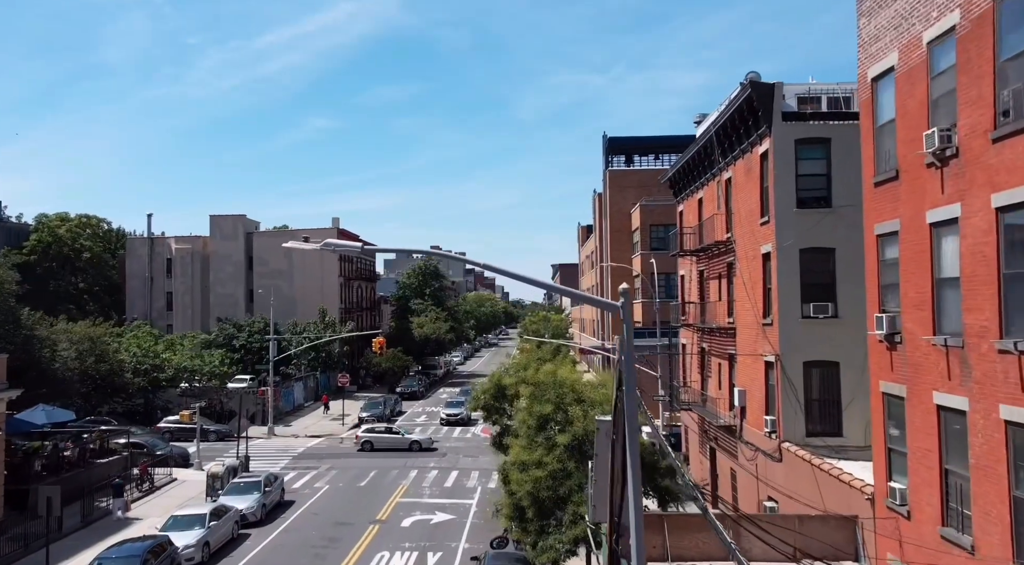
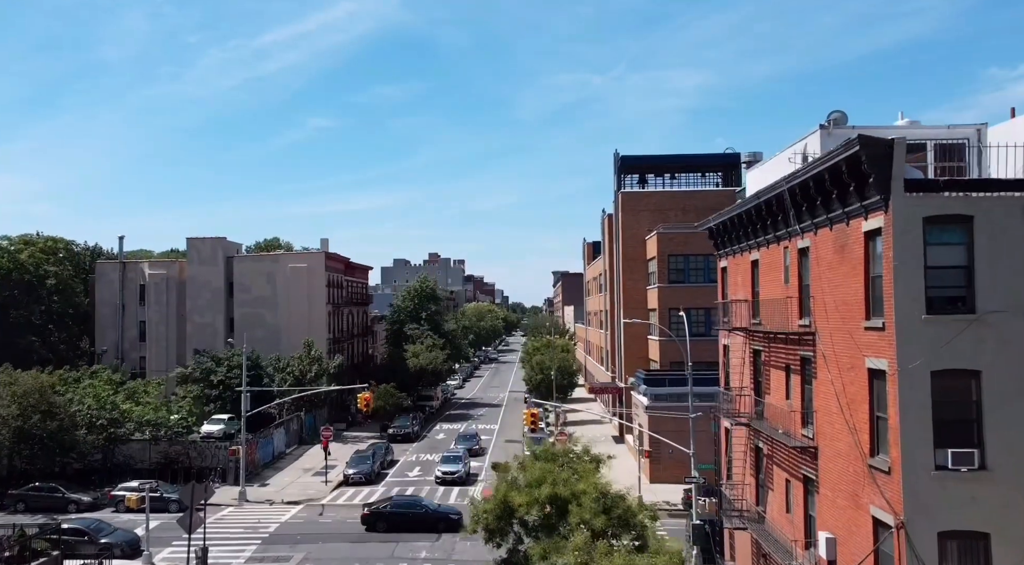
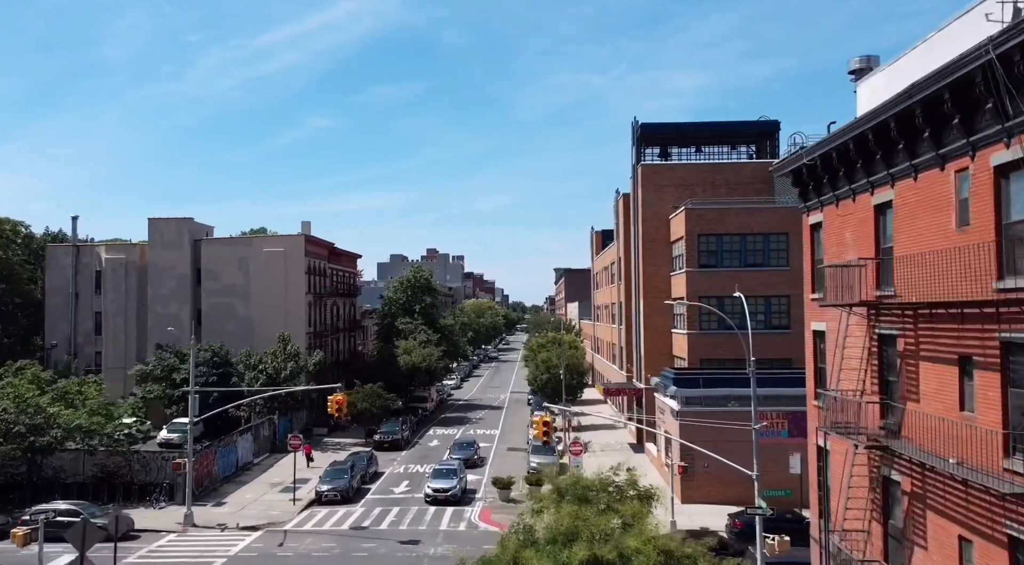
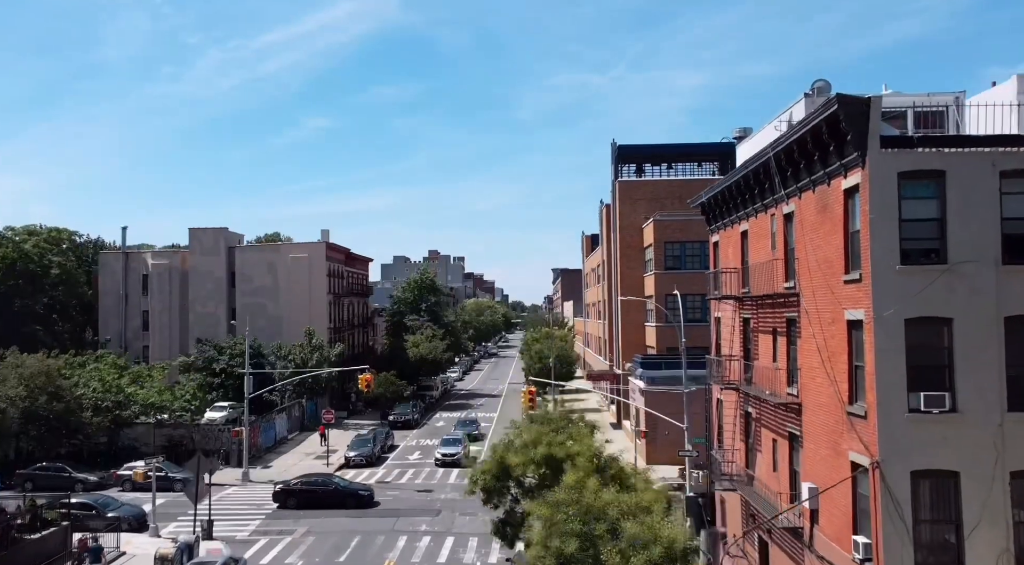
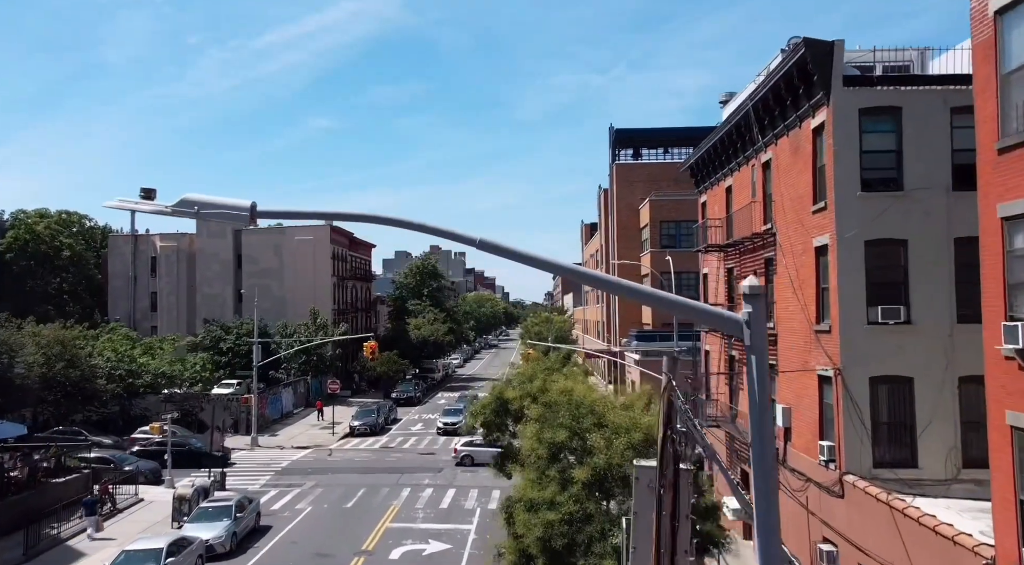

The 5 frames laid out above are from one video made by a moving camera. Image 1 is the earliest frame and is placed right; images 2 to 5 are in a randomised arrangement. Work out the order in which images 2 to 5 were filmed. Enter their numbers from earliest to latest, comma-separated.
5, 4, 2, 3
